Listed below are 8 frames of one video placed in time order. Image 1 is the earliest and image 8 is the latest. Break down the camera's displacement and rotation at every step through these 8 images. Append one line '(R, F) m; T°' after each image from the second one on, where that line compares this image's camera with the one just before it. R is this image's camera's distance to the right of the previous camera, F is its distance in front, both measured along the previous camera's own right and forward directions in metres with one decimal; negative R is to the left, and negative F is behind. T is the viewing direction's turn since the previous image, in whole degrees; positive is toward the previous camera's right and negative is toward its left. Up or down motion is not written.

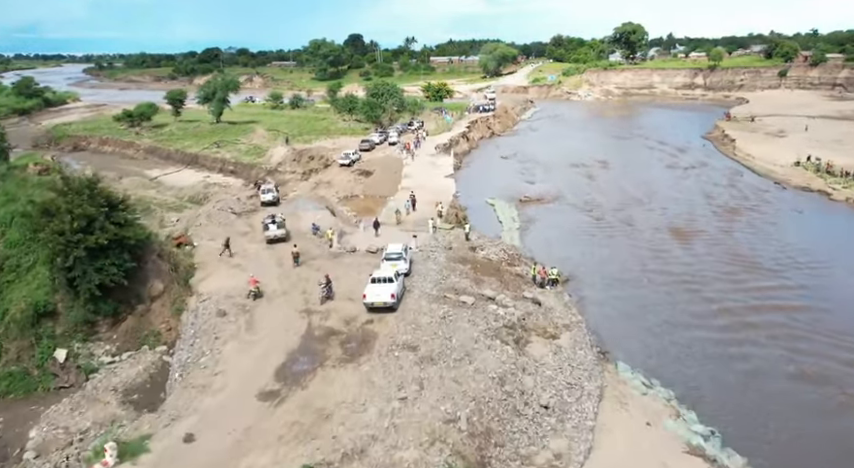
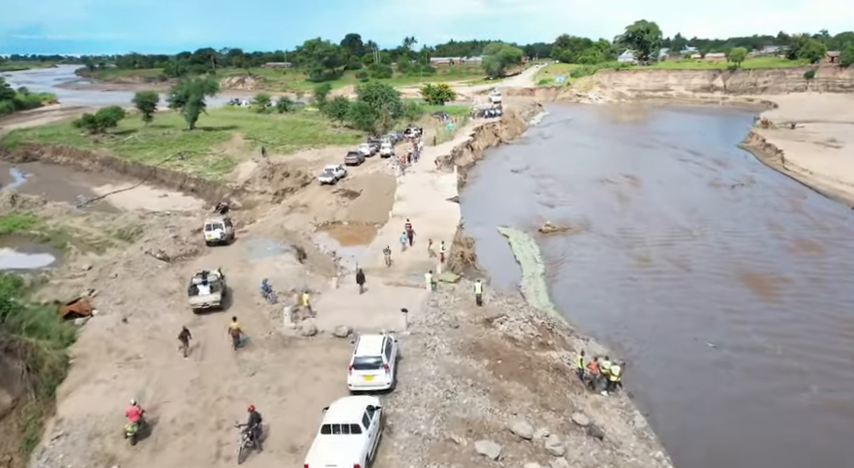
(+0.1, +8.9) m; 0°
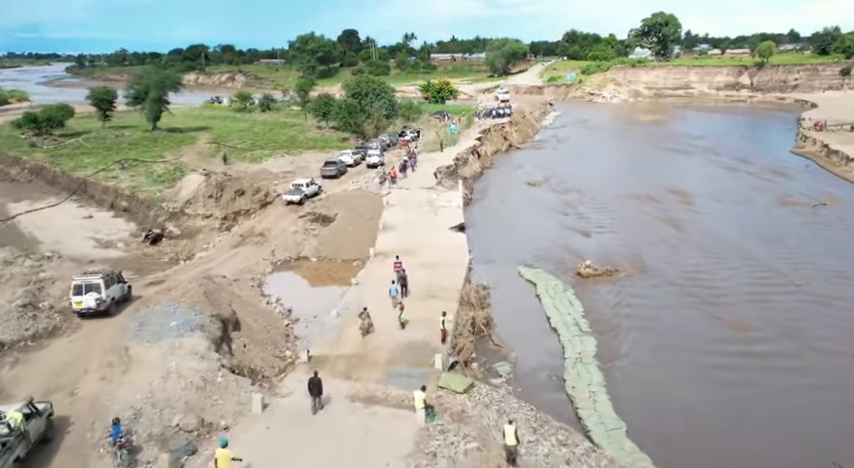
(+0.2, +10.1) m; 0°
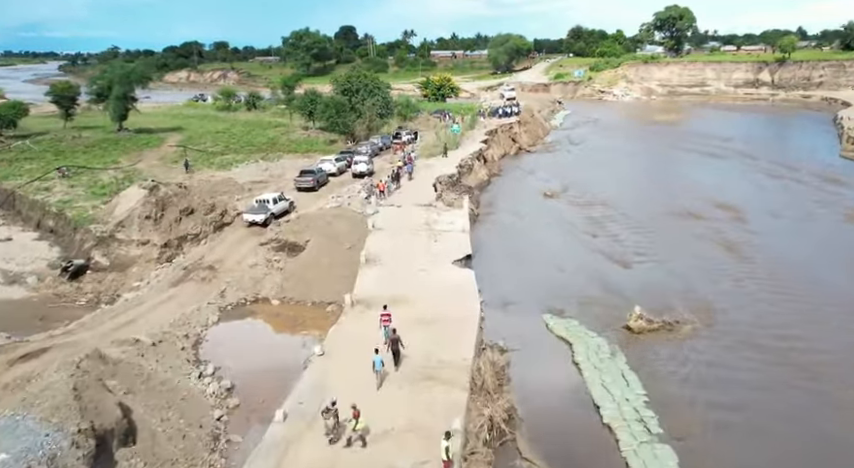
(+0.1, +7.0) m; 0°
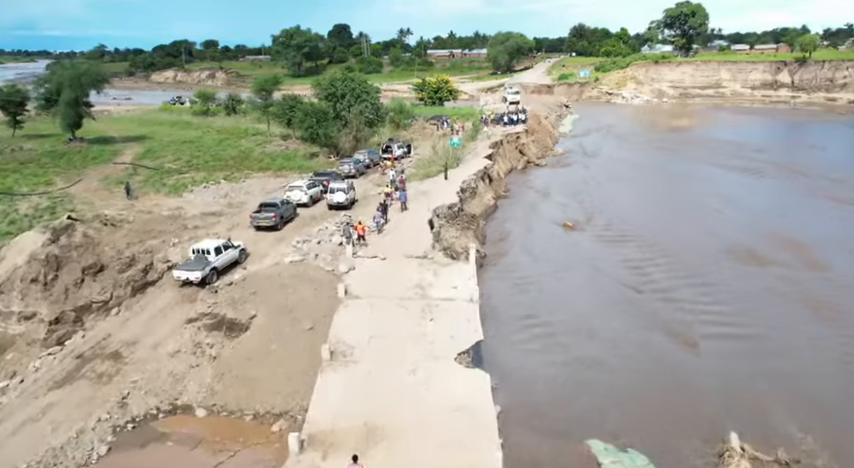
(+0.1, +7.0) m; 0°
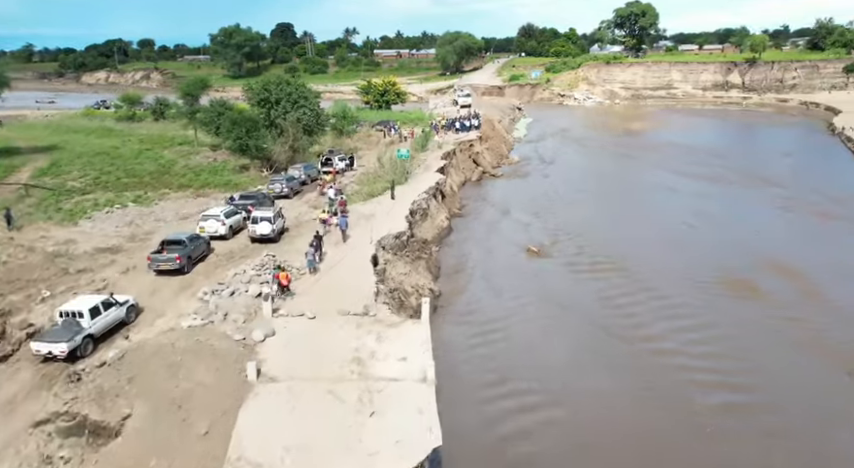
(+0.4, +4.2) m; +5°
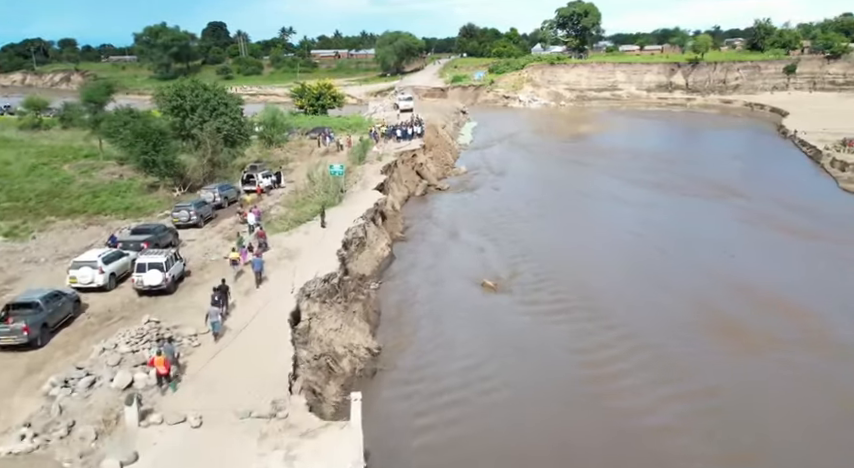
(+0.4, +4.1) m; +5°
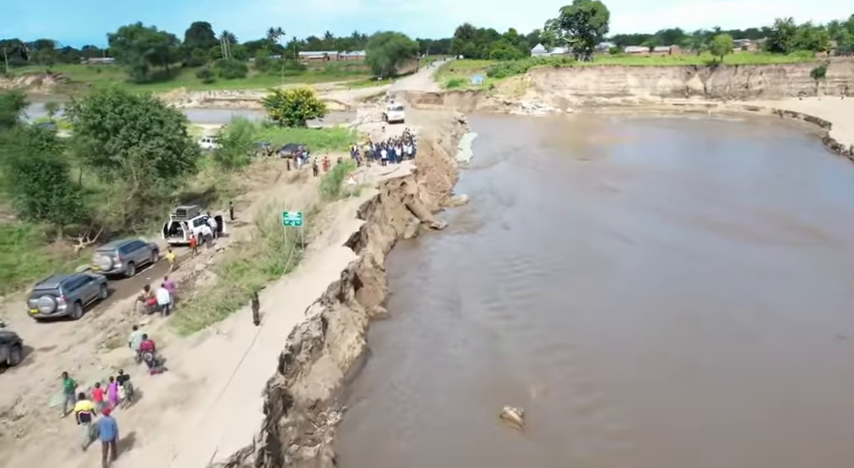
(+0.2, +8.5) m; 0°
